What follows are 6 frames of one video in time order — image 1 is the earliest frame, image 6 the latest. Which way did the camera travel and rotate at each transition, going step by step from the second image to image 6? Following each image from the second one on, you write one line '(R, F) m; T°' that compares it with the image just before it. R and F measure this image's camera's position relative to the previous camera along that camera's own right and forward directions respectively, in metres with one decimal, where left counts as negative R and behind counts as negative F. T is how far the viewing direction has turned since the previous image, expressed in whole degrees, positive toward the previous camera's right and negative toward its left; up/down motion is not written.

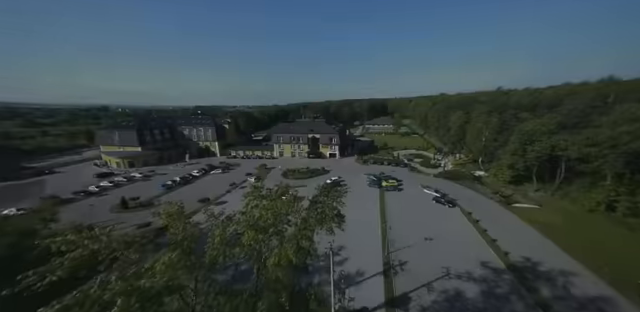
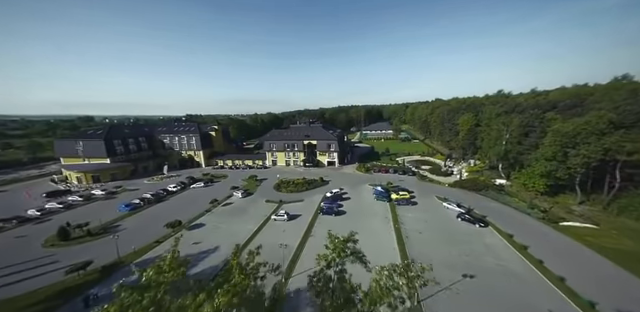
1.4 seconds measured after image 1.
(-0.5, +6.4) m; +2°
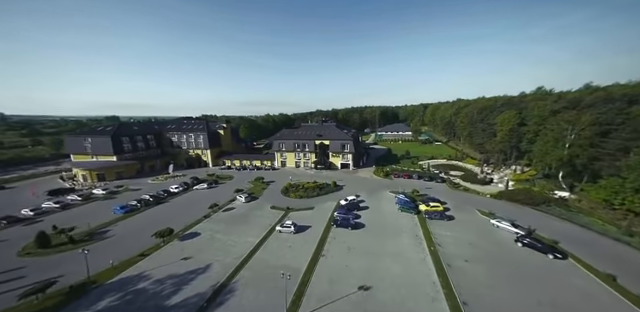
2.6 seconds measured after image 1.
(-0.1, +5.7) m; -4°
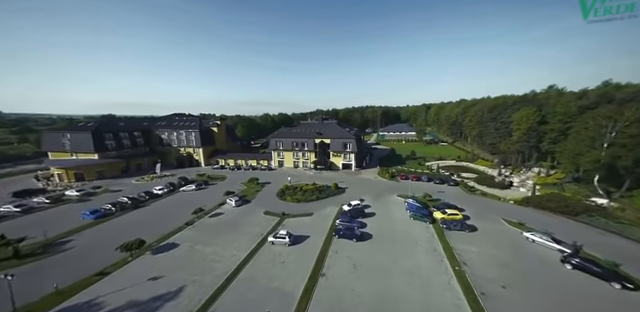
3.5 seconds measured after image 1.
(-0.1, +4.2) m; 0°
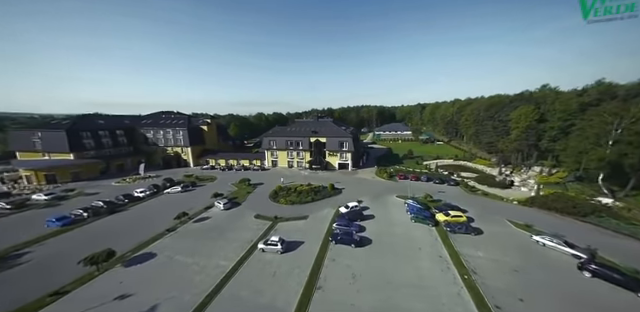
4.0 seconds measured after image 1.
(-0.1, +1.9) m; +2°
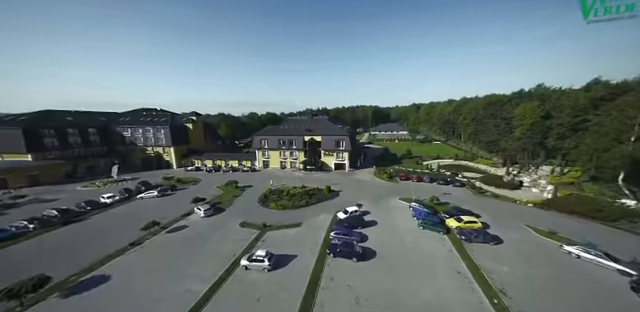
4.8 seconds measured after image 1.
(-0.2, +3.4) m; +2°
